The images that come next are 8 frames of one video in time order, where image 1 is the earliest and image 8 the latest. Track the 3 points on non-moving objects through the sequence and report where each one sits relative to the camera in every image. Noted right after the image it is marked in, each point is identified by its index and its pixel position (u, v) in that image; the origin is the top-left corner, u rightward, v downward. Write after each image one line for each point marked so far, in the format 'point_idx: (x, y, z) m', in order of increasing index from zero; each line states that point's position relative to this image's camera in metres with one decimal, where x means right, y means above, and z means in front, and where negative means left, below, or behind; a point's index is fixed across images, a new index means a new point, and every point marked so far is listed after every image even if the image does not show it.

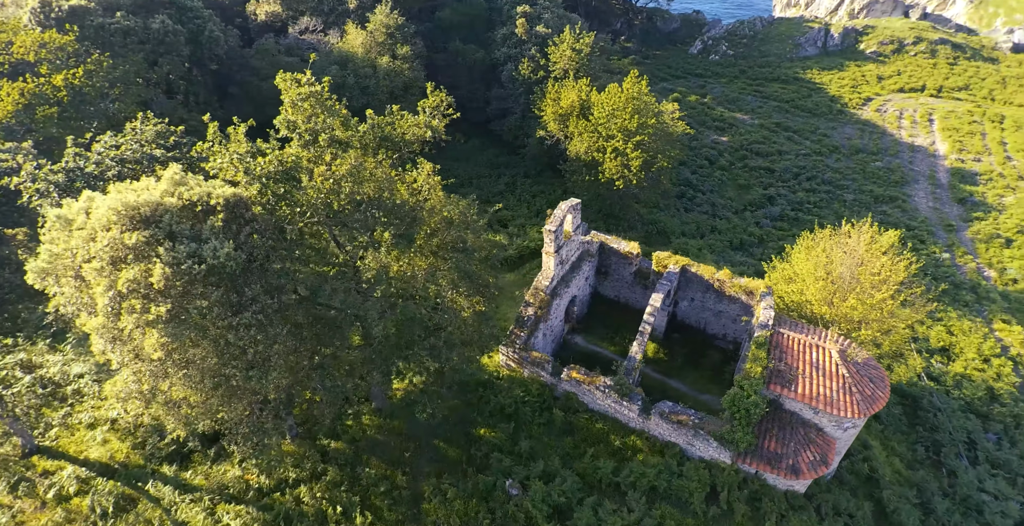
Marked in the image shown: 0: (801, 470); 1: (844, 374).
0: (+9.1, -6.6, +18.2) m
1: (+10.7, -3.6, +18.8) m
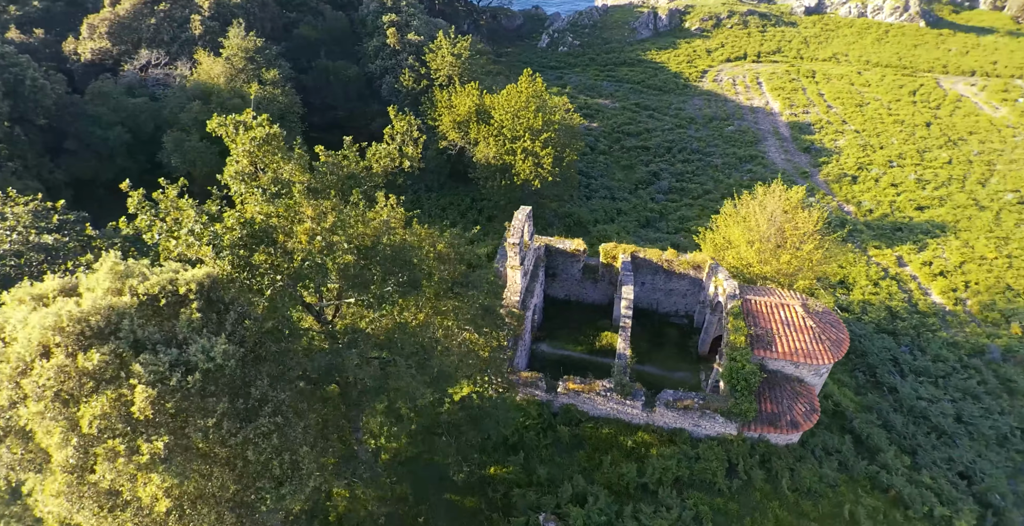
0: (+9.6, -5.4, +19.2) m
1: (+10.4, -2.2, +20.0) m
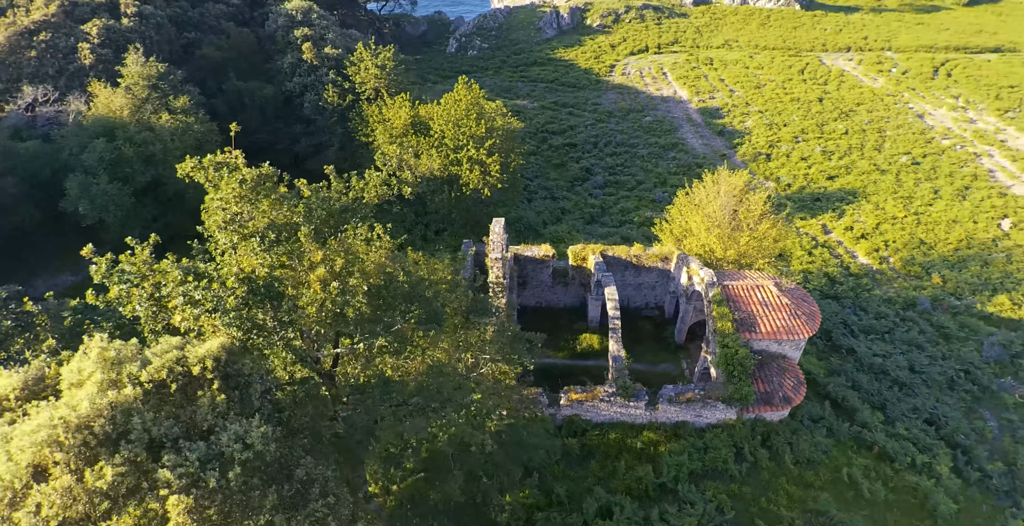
0: (+9.6, -4.7, +19.8) m
1: (+9.9, -1.4, +20.8) m
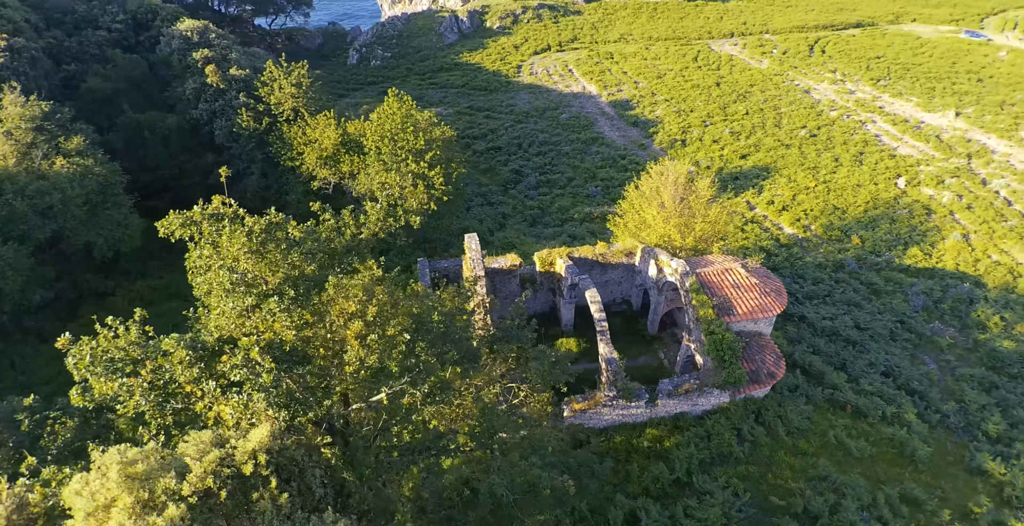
0: (+9.4, -4.0, +20.6) m
1: (+9.2, -0.7, +21.6) m
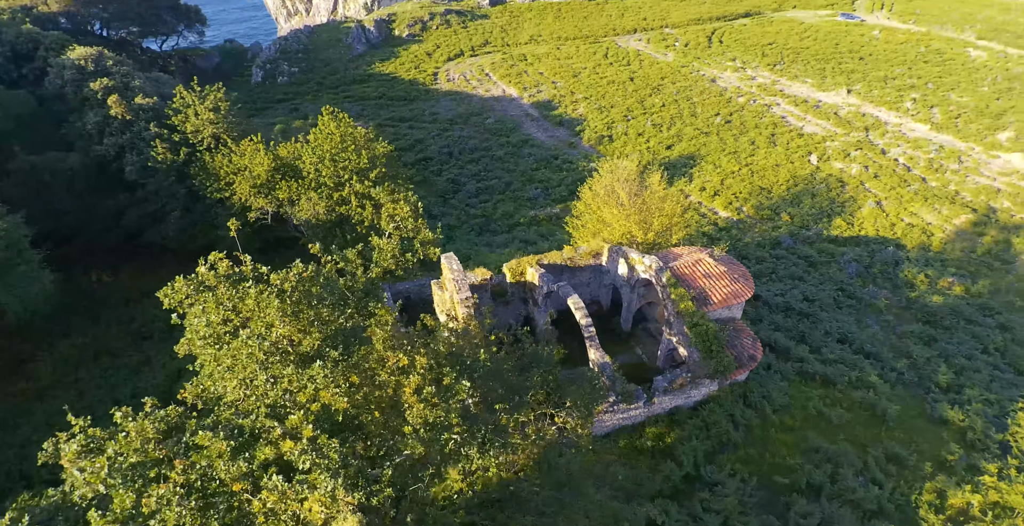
0: (+9.0, -3.4, +21.2) m
1: (+8.2, -0.2, +22.2) m
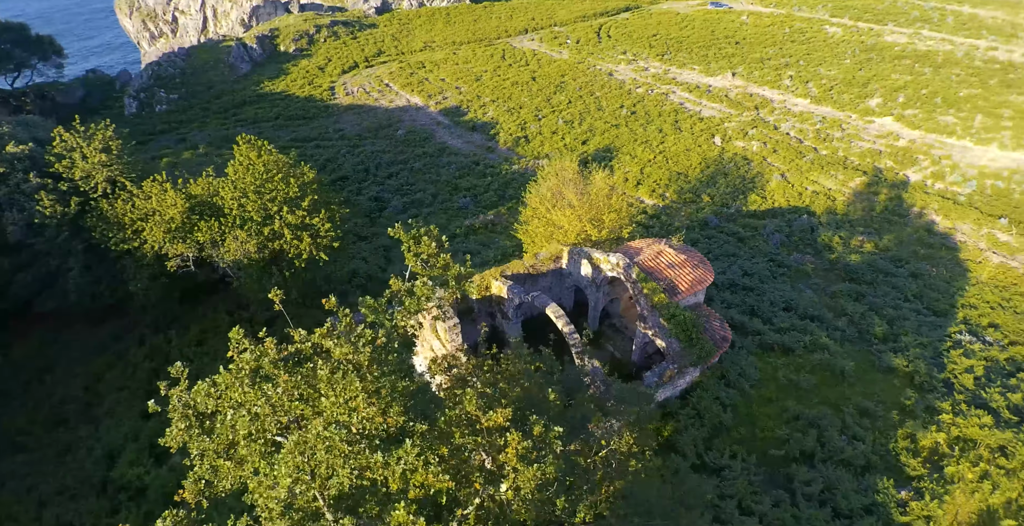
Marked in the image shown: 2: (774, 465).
0: (+8.2, -2.8, +21.9) m
1: (+6.9, +0.2, +22.7) m
2: (+8.6, -6.6, +18.7) m
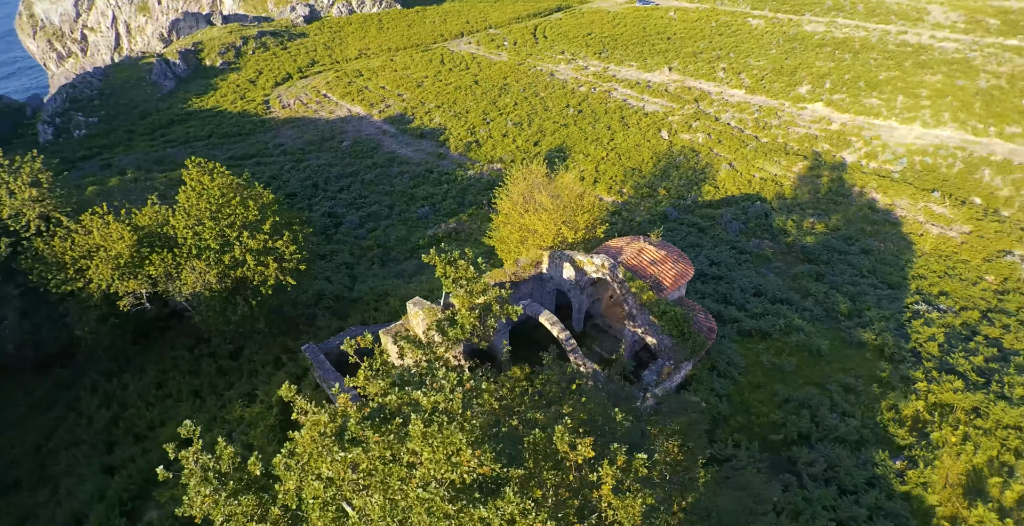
0: (+7.8, -2.5, +22.3) m
1: (+6.2, +0.4, +23.0) m
2: (+8.8, -6.2, +19.1) m
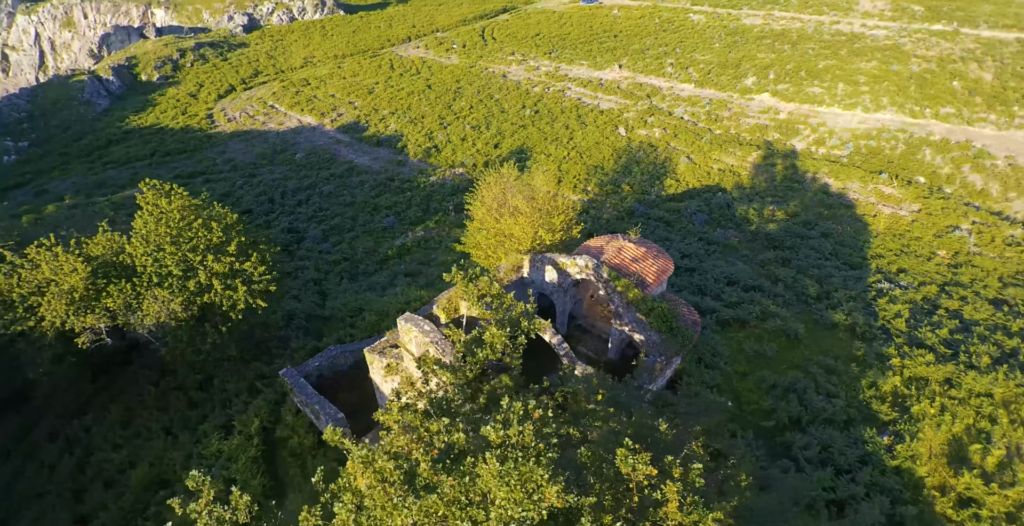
0: (+7.2, -2.3, +22.6) m
1: (+5.4, +0.6, +23.2) m
2: (+8.8, -5.9, +19.5) m
